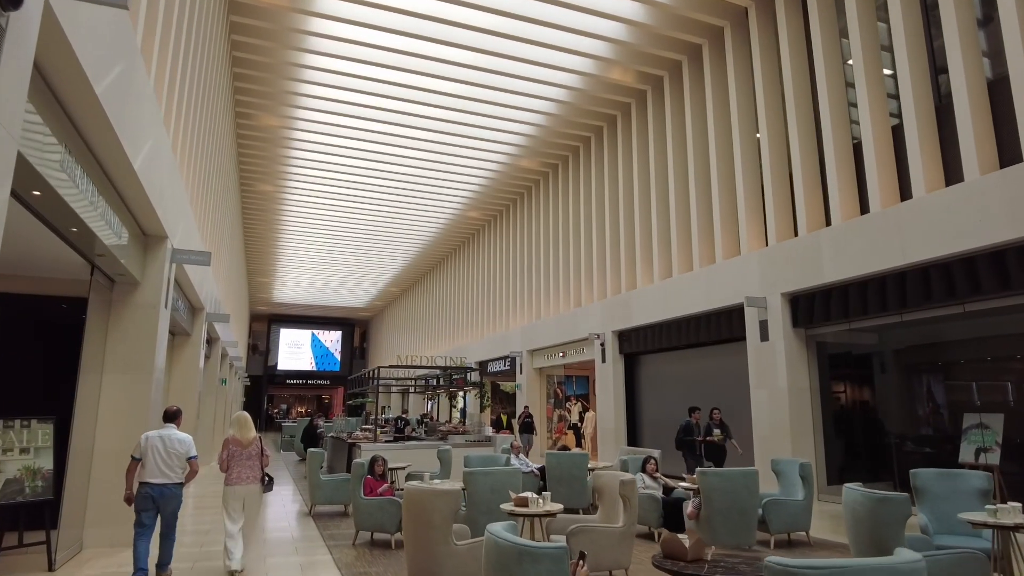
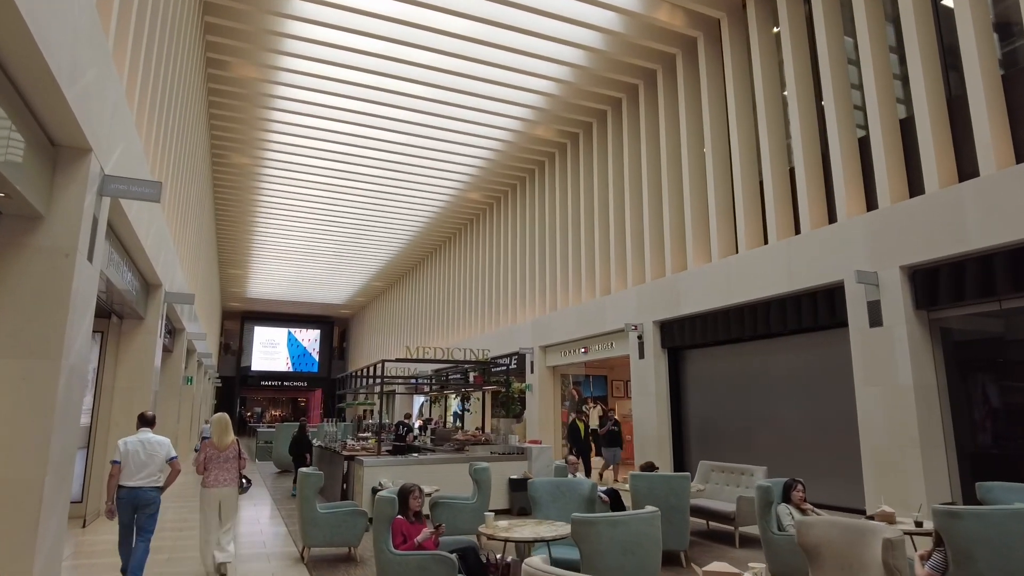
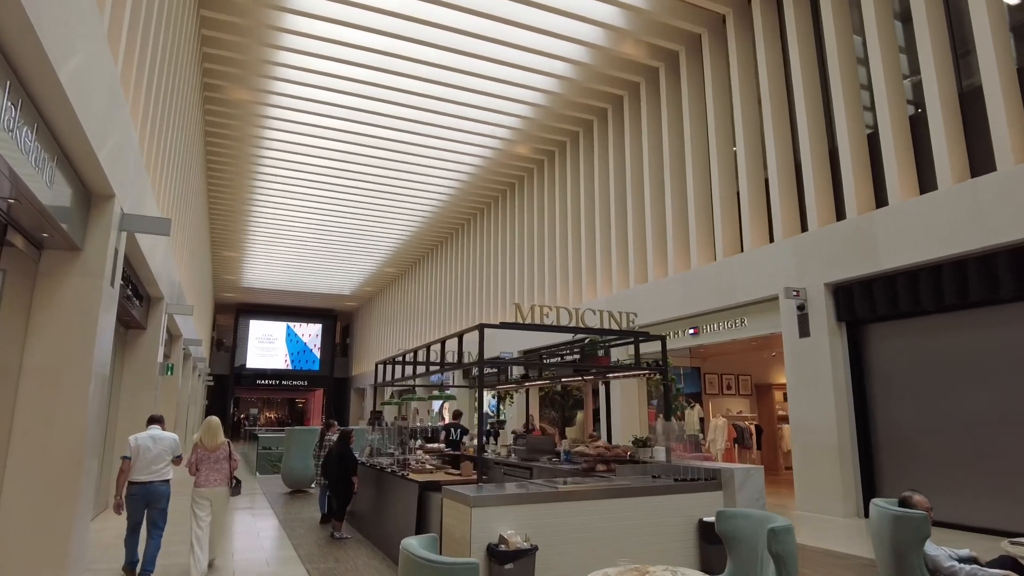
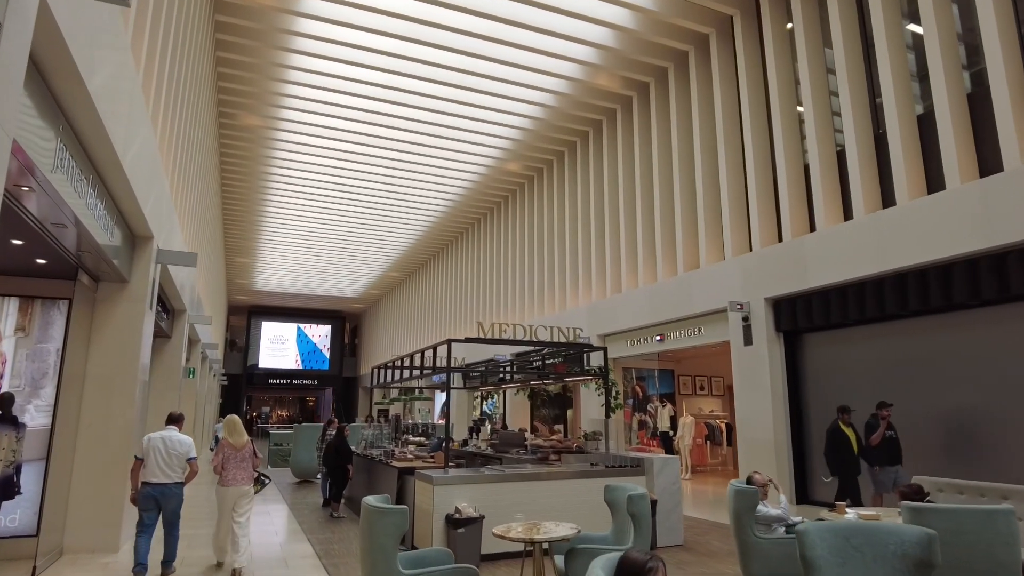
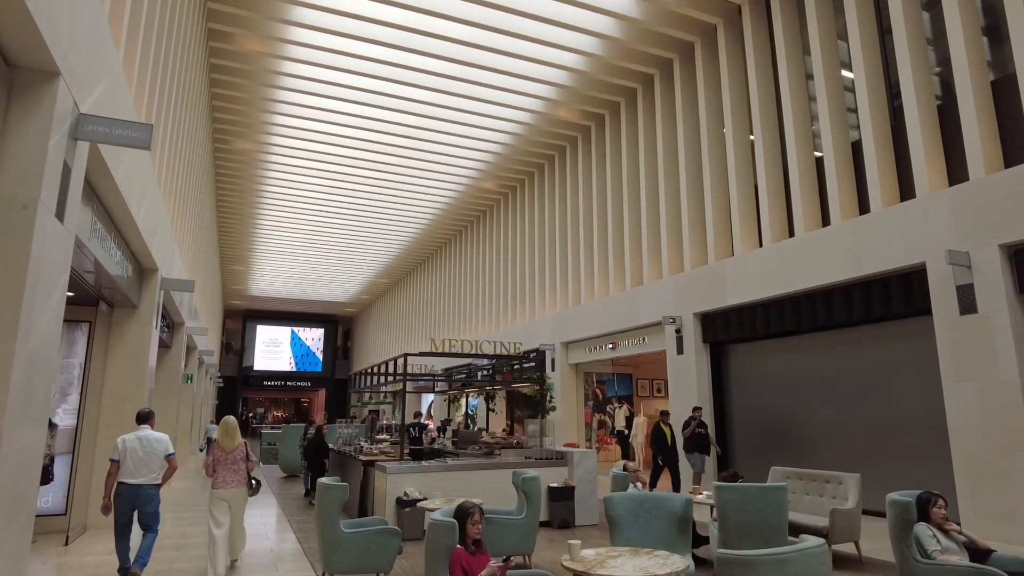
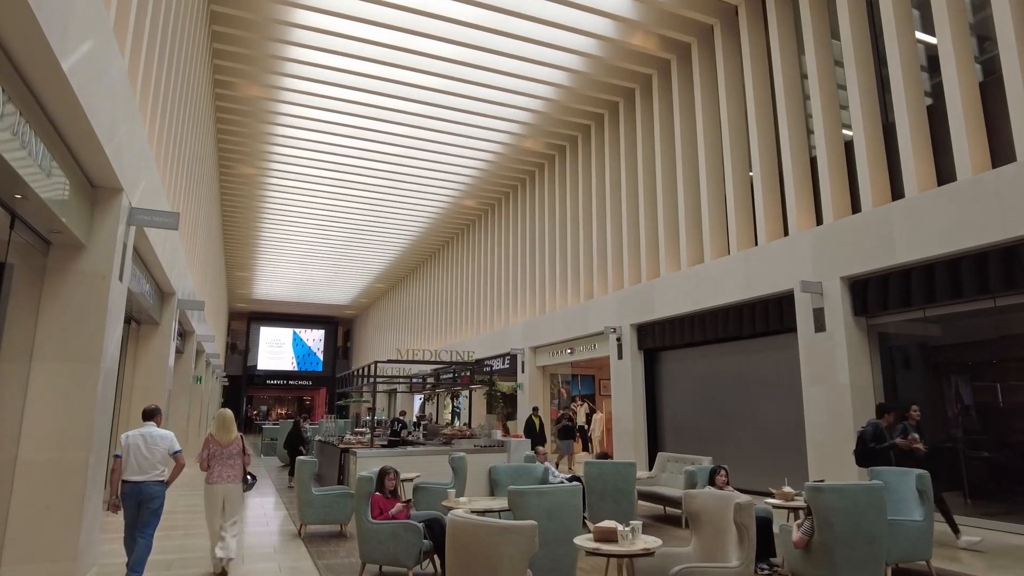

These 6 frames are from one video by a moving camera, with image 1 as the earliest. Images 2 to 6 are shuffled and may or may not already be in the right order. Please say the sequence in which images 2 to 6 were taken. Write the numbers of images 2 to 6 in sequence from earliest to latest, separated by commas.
6, 2, 5, 4, 3
